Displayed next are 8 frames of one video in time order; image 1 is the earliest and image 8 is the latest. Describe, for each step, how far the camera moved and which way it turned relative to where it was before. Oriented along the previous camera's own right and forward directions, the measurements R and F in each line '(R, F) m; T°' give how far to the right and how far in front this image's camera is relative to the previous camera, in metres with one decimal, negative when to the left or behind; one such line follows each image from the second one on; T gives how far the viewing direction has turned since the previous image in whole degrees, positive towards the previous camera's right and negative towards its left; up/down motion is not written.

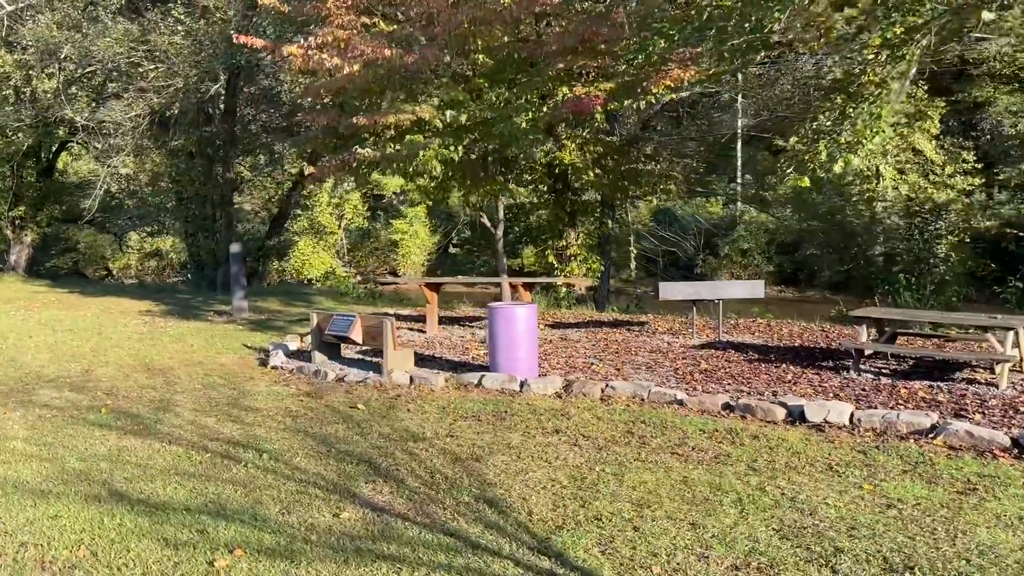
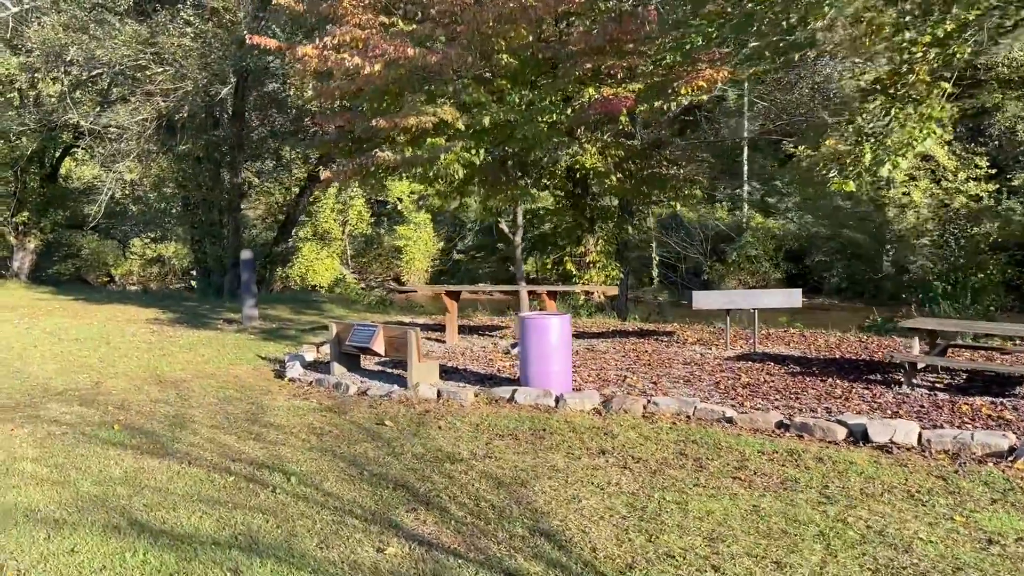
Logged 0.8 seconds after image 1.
(-0.3, +0.4) m; 0°
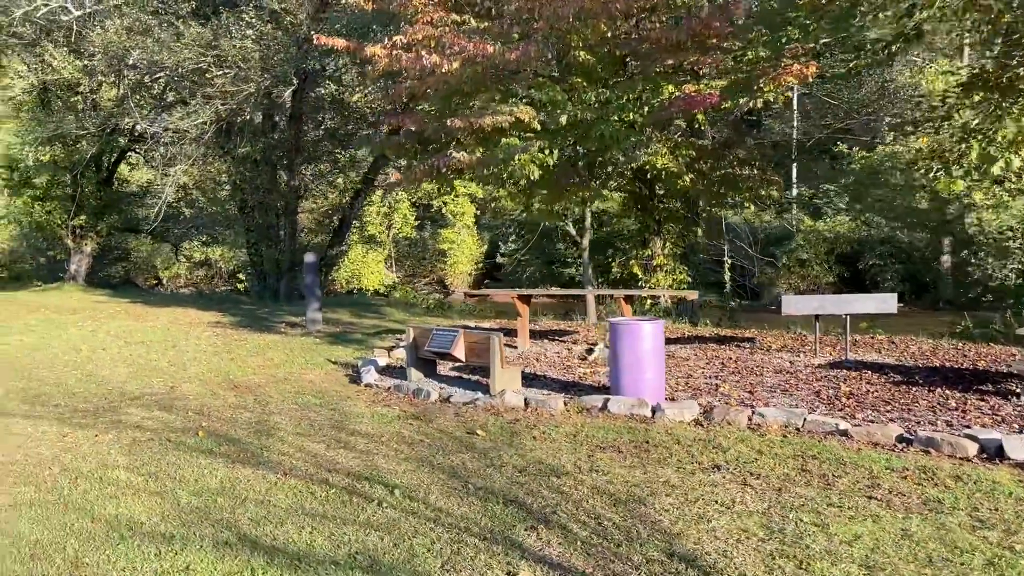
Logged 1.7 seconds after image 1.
(-0.4, +0.2) m; -3°
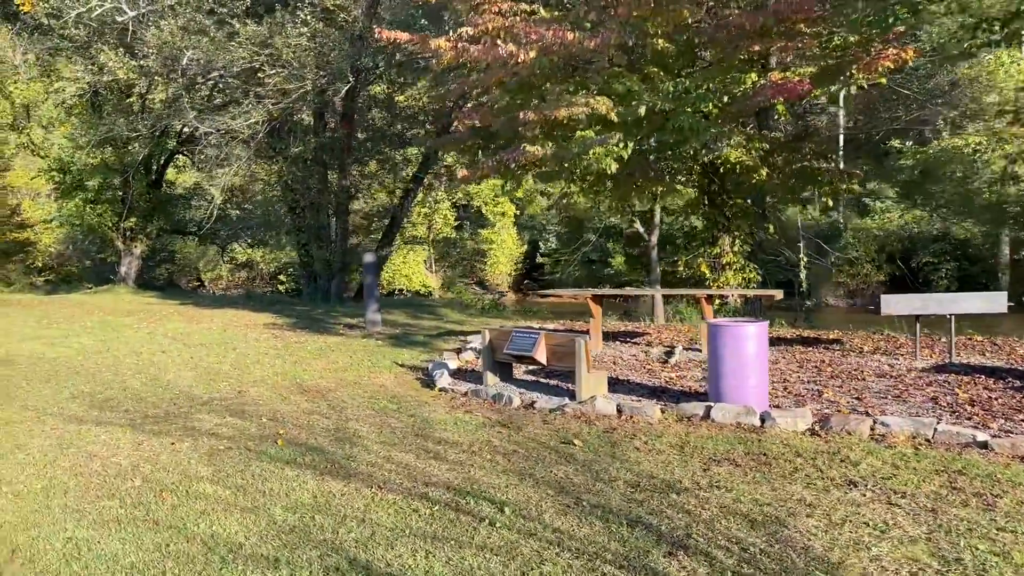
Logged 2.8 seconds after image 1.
(-0.4, +0.4) m; -2°
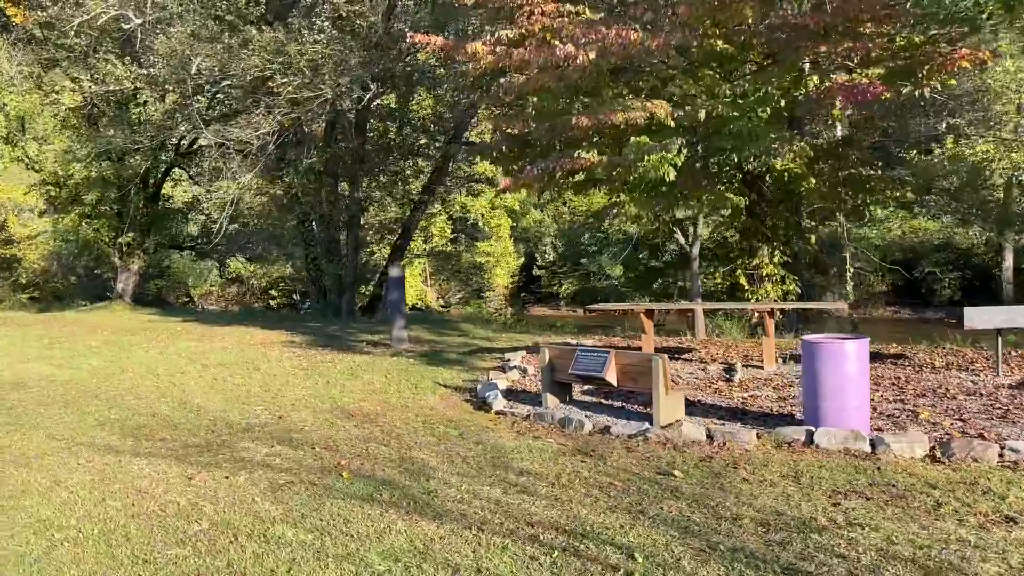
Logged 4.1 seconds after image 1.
(-0.6, +0.5) m; +1°
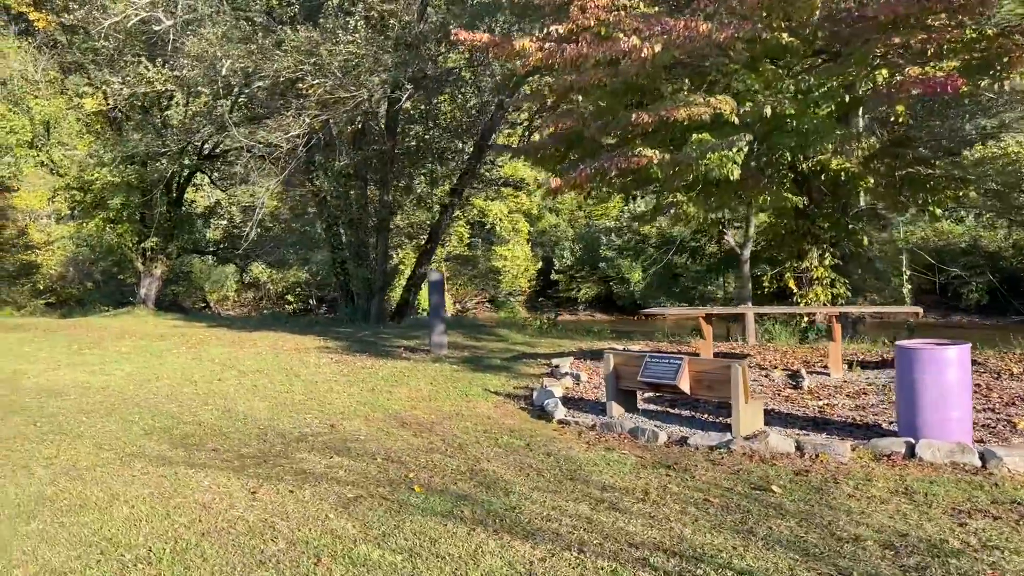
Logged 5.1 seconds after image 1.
(-0.4, +0.3) m; -1°
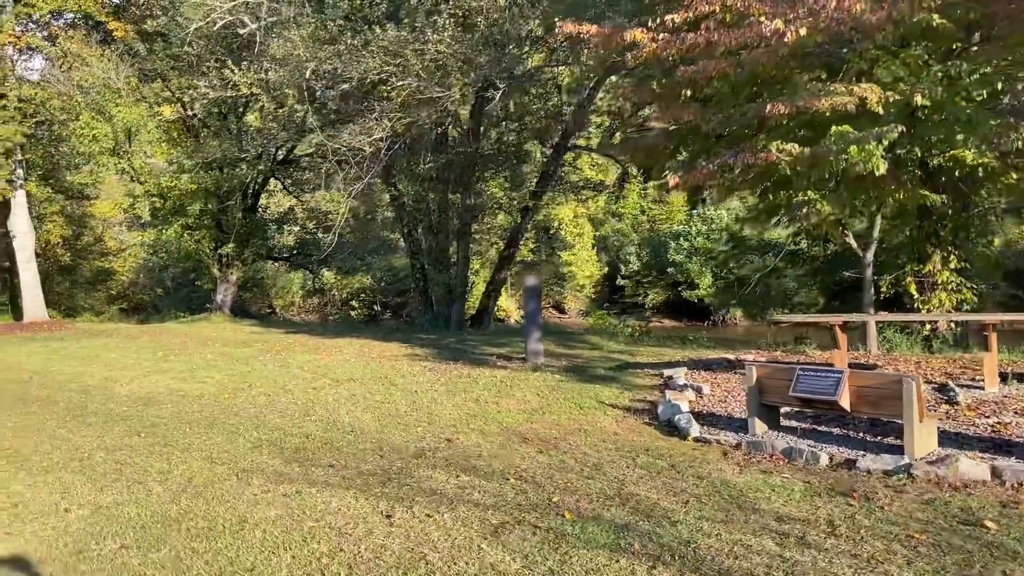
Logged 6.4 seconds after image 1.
(-0.6, +0.5) m; -4°
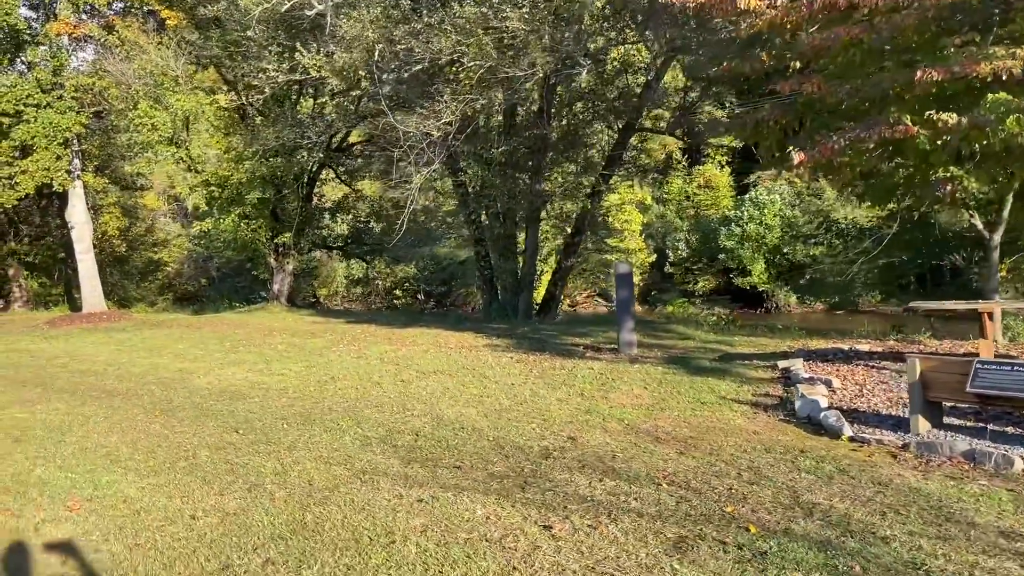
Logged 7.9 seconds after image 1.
(-0.7, +0.5) m; -2°
